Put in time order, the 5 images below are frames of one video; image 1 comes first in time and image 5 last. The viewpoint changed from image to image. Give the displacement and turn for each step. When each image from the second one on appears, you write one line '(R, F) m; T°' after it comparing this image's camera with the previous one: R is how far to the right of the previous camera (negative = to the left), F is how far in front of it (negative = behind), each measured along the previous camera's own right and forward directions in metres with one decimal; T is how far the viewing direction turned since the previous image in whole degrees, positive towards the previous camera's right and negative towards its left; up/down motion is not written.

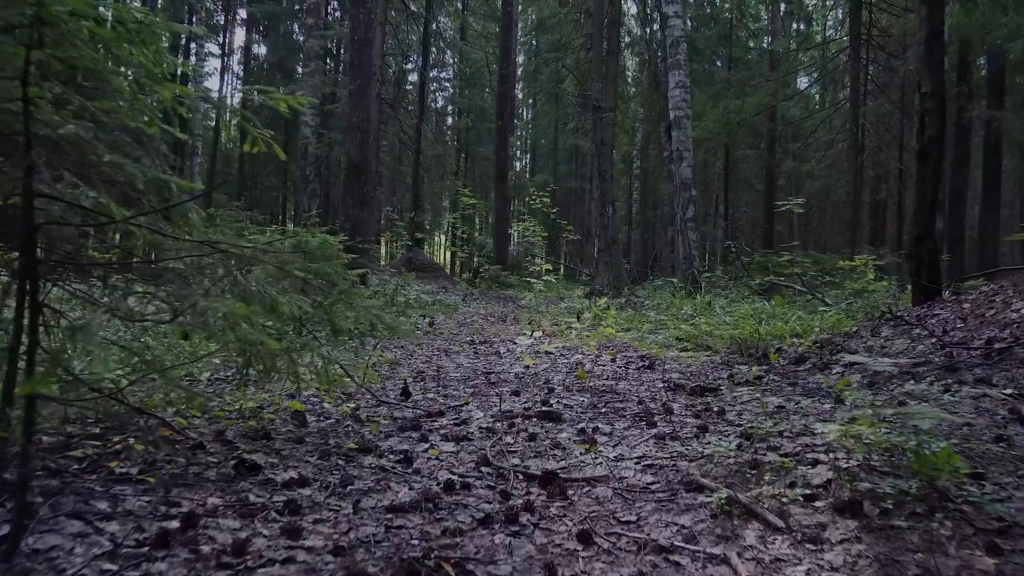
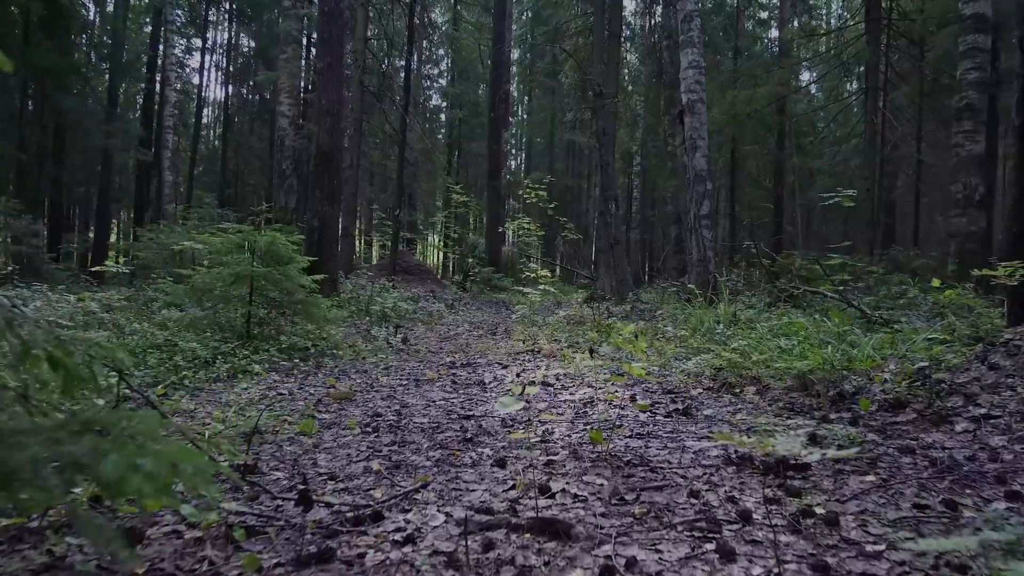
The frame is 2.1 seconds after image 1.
(+0.1, +1.3) m; 0°
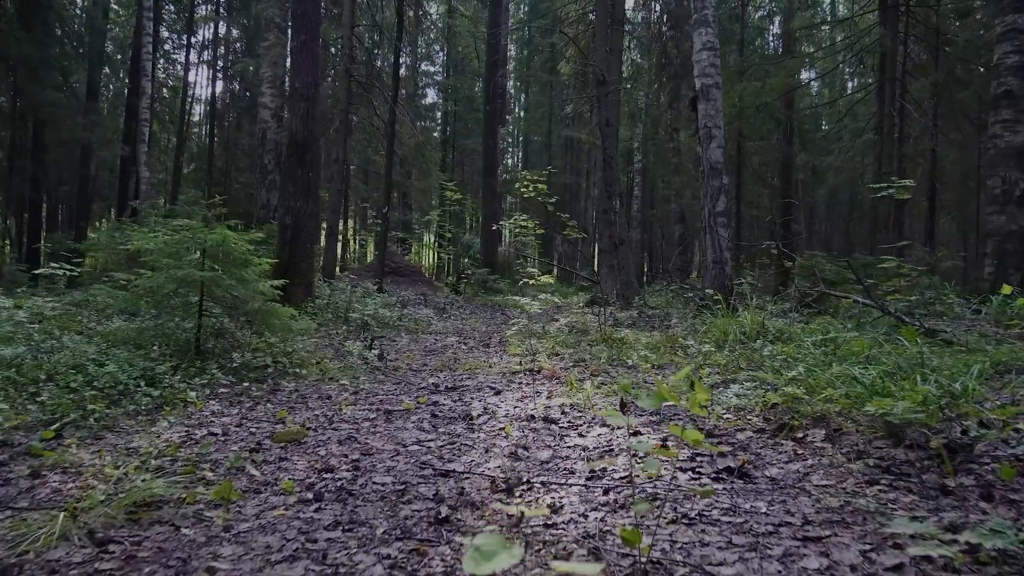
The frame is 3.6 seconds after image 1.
(0.0, +0.9) m; 0°
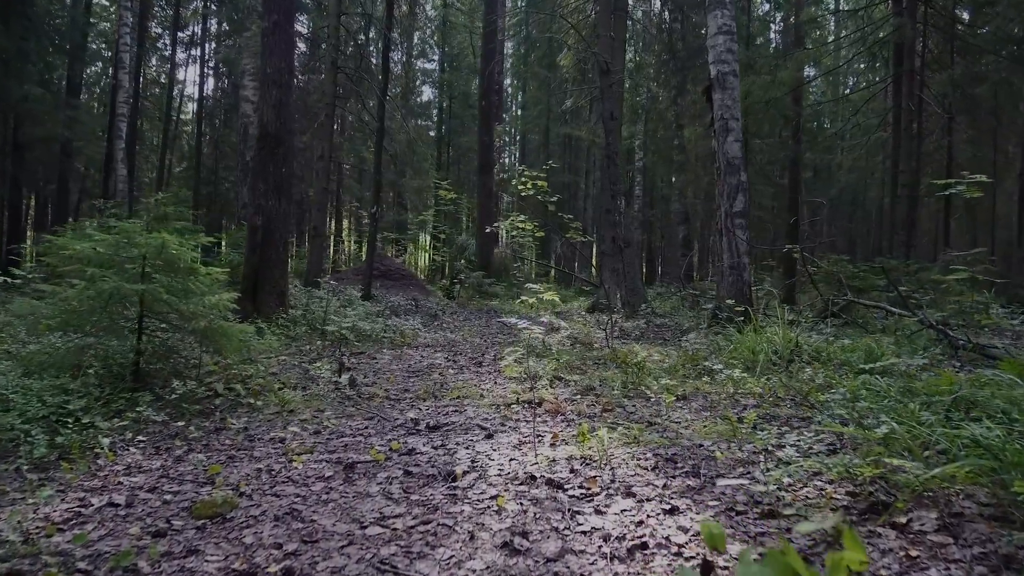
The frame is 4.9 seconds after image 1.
(0.0, +0.8) m; 0°
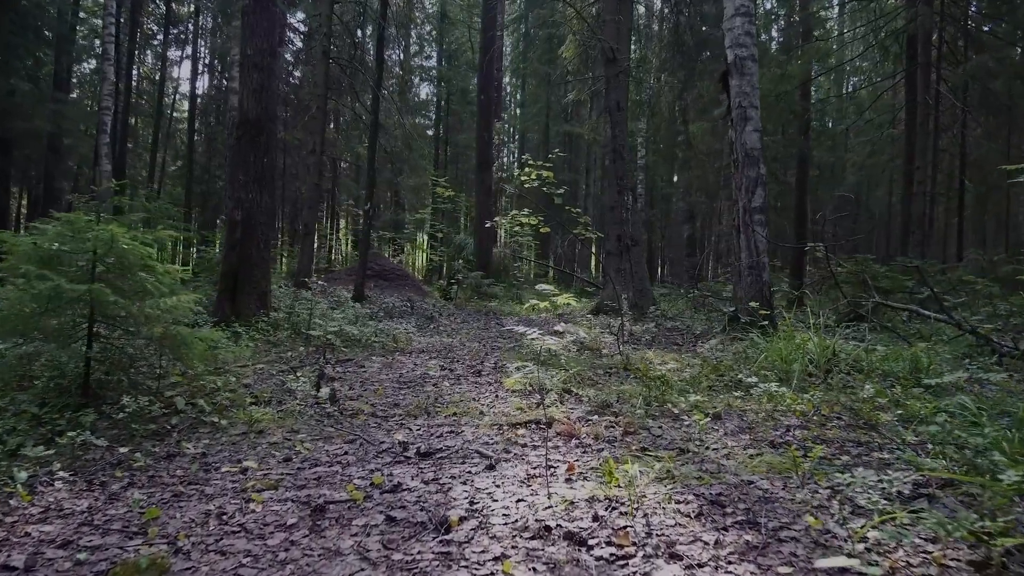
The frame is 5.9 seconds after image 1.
(0.0, +0.6) m; 0°
